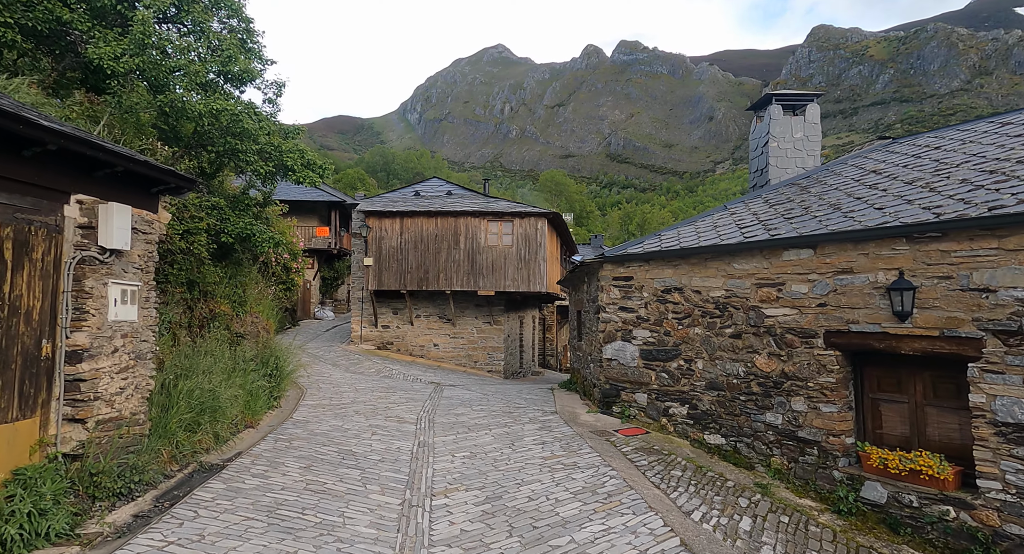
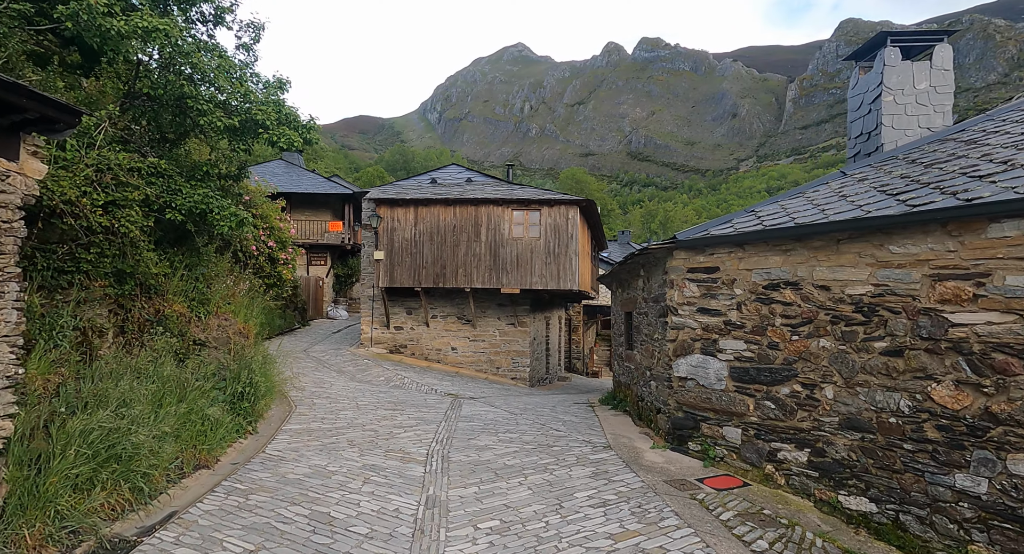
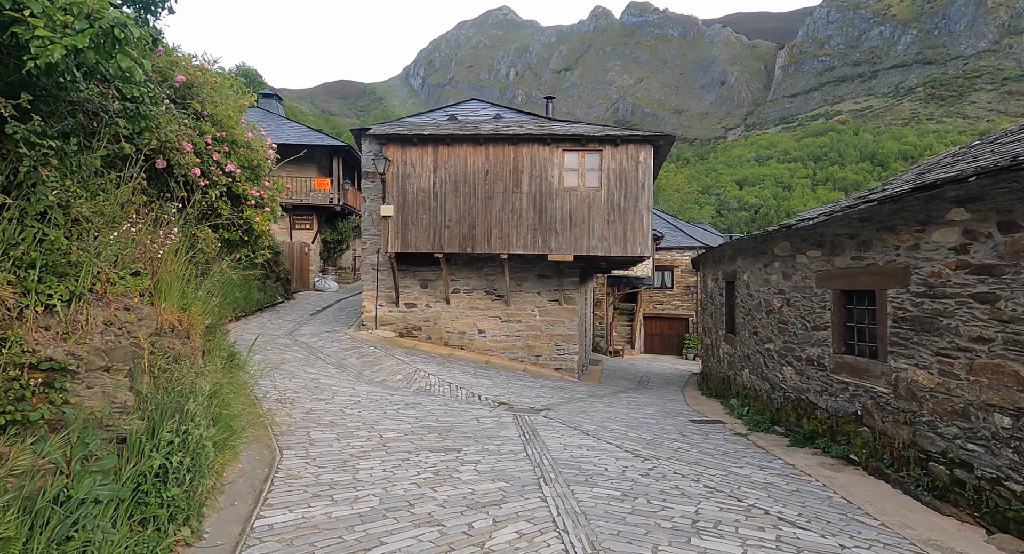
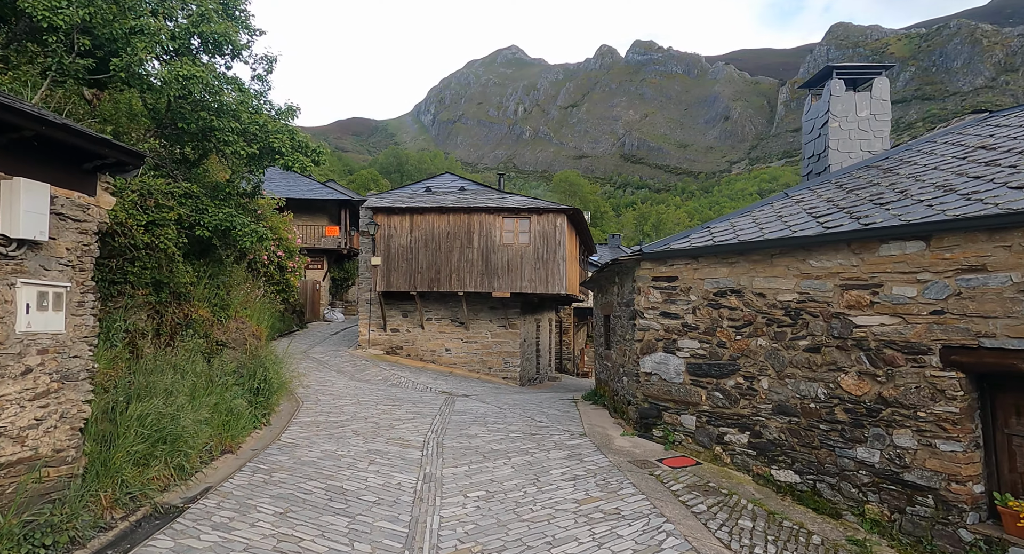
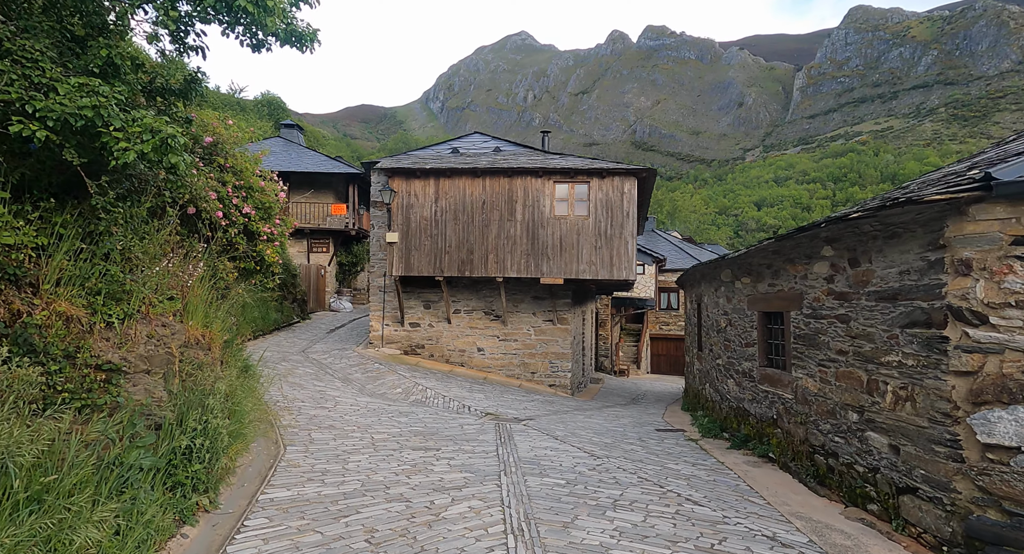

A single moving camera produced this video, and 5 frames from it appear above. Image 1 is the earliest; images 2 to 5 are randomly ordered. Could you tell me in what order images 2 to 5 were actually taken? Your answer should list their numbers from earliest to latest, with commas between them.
4, 2, 5, 3
